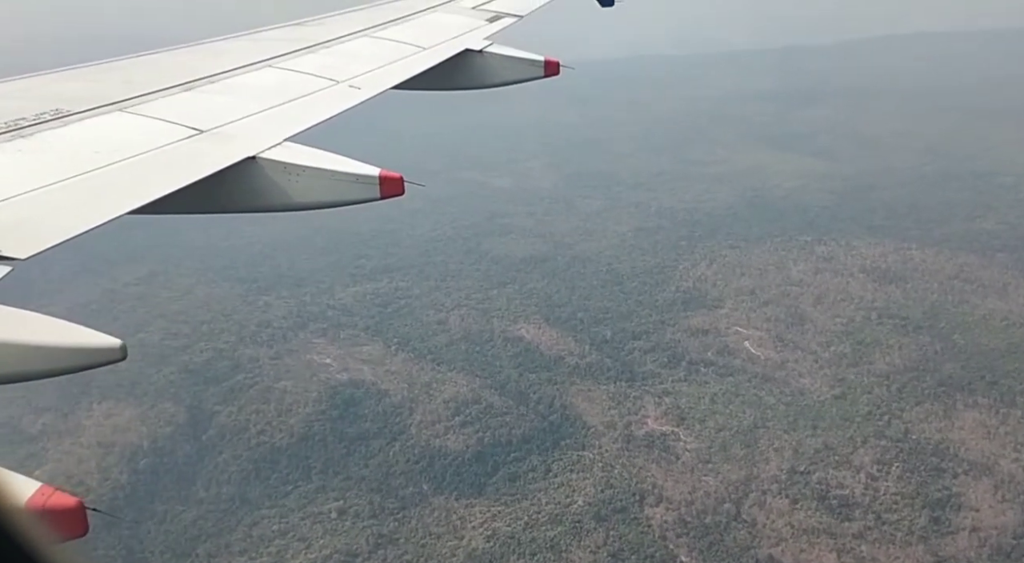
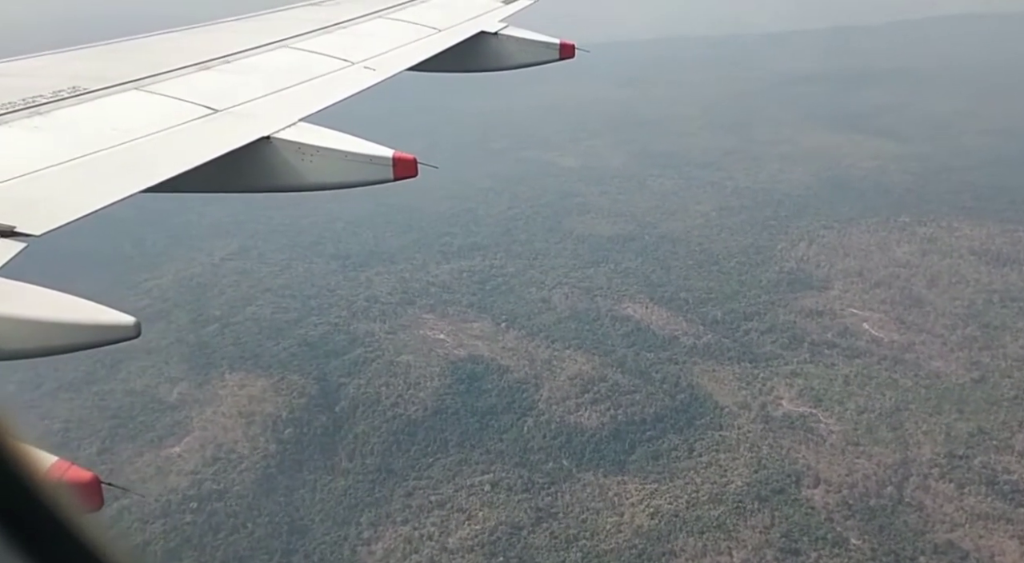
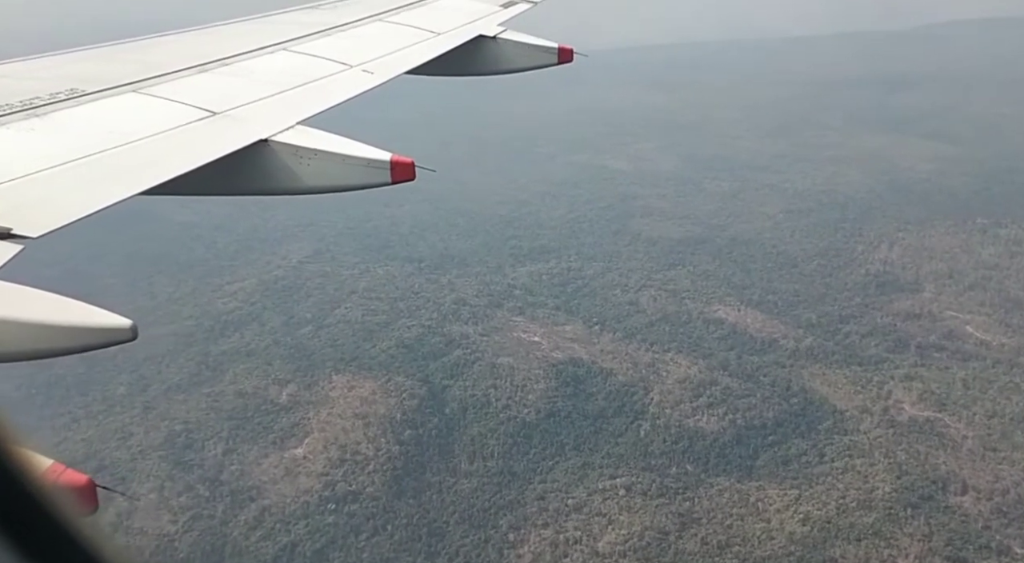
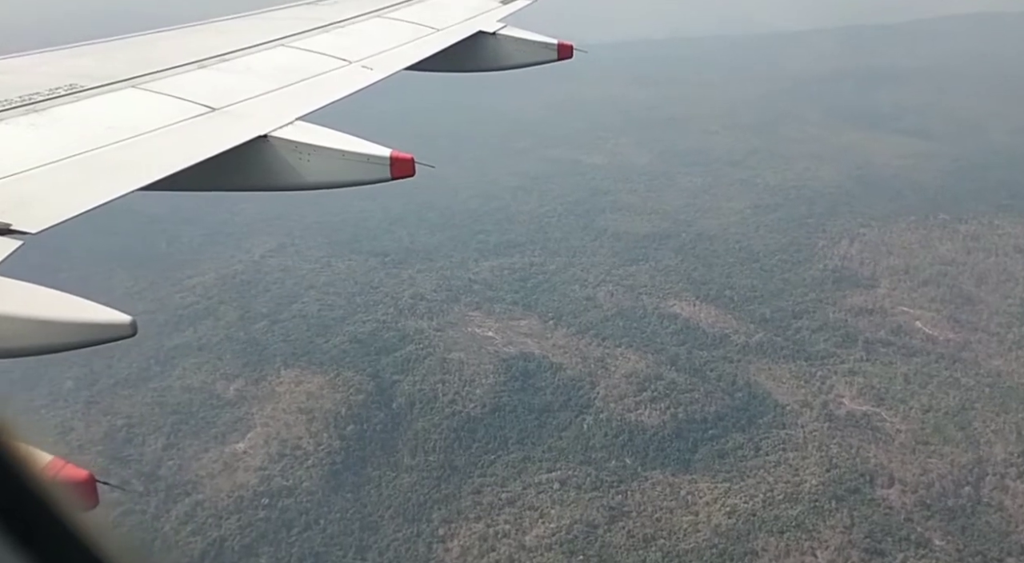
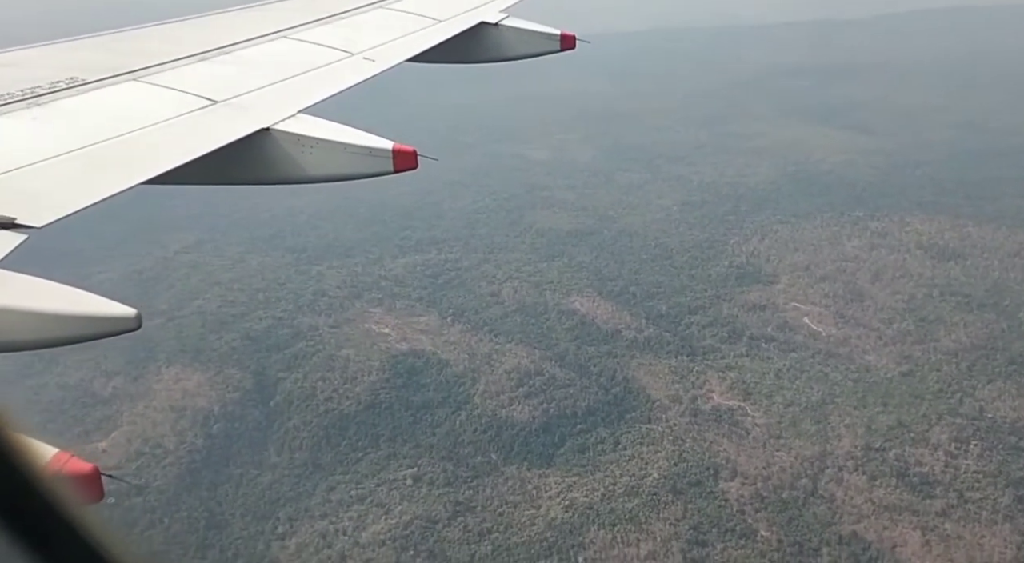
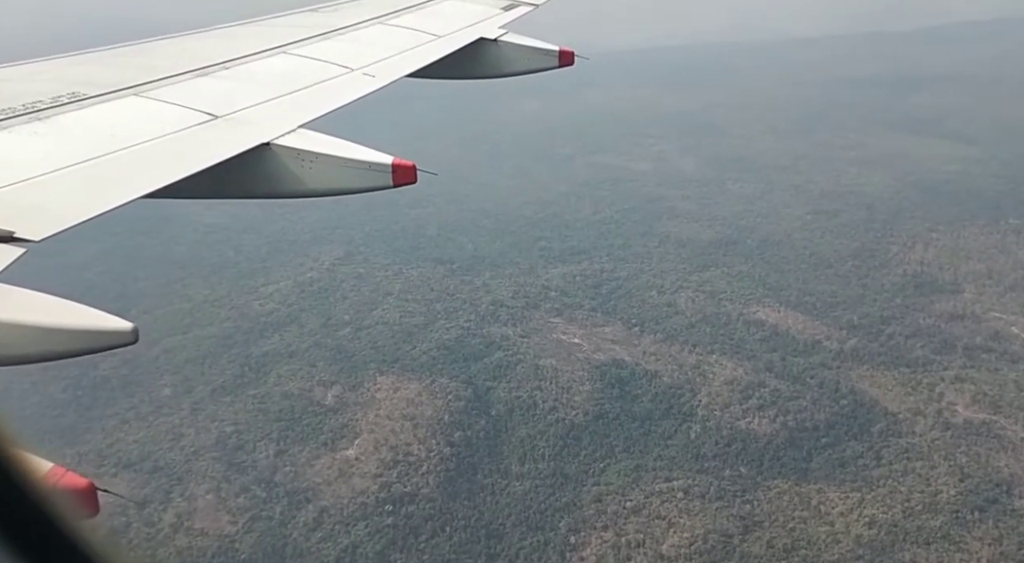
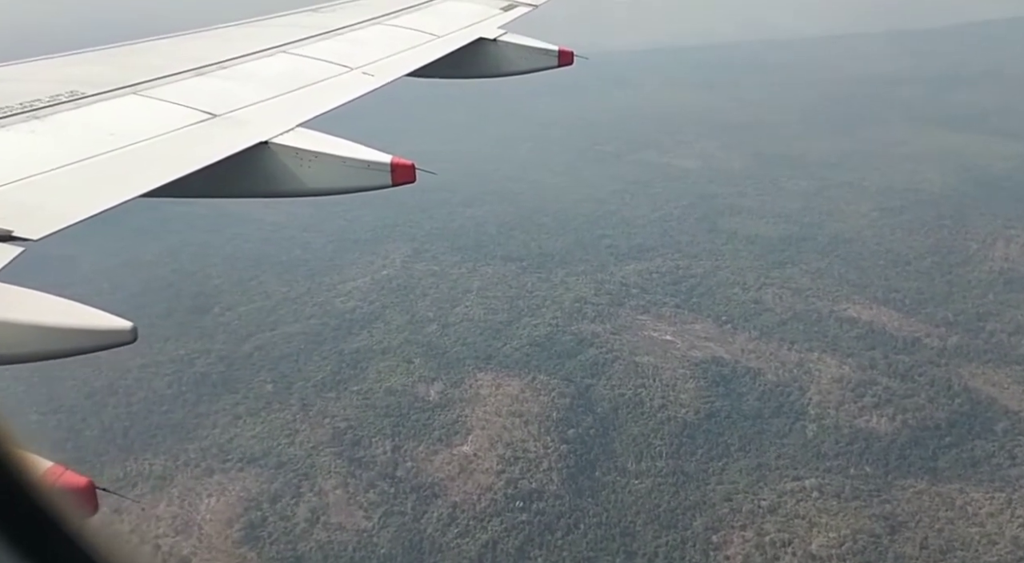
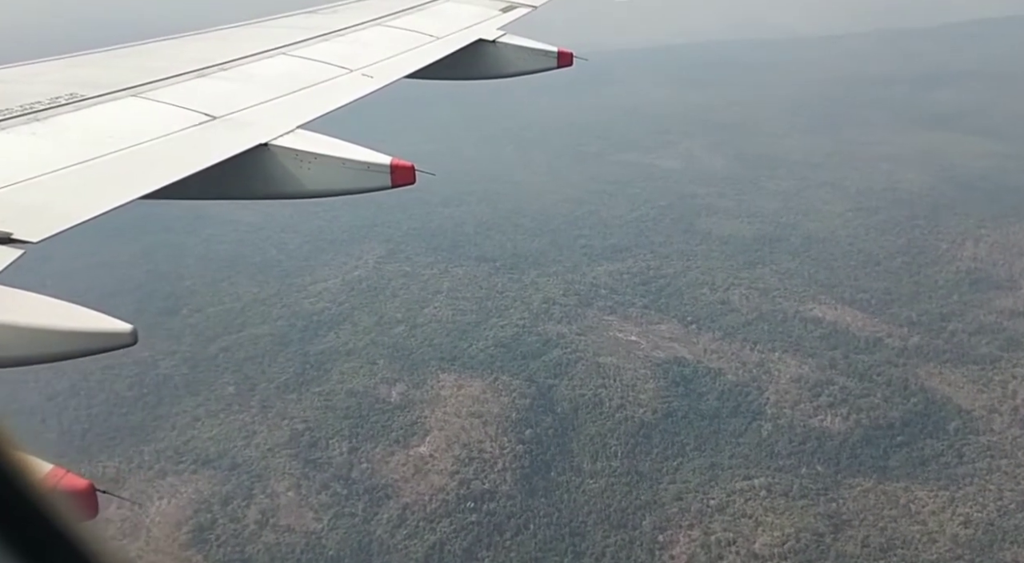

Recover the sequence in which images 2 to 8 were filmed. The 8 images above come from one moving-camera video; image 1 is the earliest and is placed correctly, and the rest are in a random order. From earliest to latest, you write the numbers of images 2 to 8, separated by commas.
5, 2, 4, 3, 6, 8, 7
